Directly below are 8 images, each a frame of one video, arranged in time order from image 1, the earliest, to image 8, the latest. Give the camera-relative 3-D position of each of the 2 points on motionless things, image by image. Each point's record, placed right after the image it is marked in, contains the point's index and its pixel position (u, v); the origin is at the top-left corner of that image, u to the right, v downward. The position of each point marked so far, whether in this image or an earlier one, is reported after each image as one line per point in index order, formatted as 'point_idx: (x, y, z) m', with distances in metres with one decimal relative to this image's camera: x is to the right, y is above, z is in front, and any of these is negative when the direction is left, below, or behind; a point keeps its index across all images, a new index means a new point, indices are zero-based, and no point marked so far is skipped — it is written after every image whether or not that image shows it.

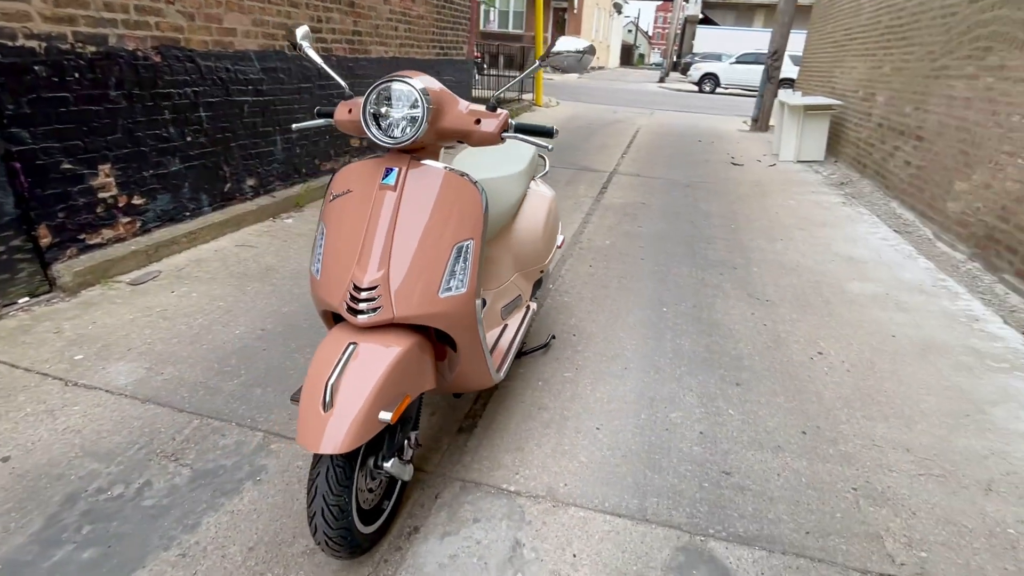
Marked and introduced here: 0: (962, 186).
0: (+4.4, +1.0, +5.4) m
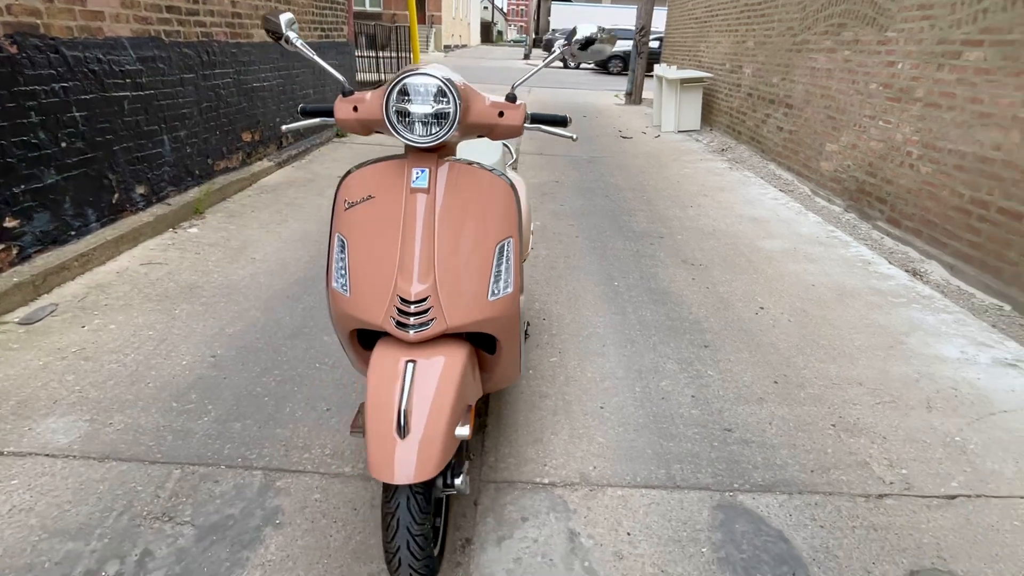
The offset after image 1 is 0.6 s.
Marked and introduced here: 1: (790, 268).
0: (+3.6, +1.6, +6.1) m
1: (+2.3, +0.2, +4.5) m
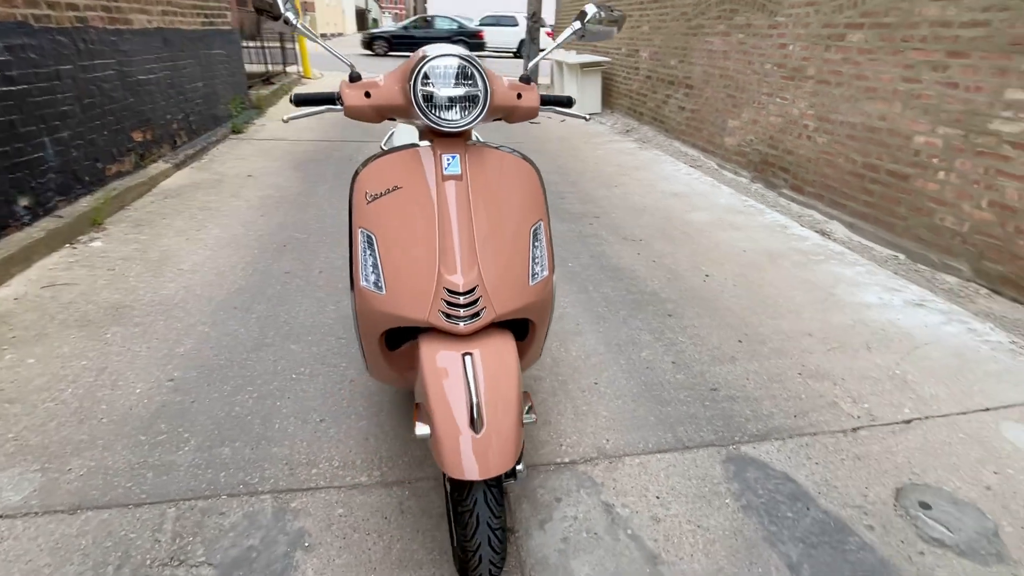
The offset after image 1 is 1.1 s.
0: (+2.7, +2.0, +6.6) m
1: (+1.8, +0.5, +4.8) m
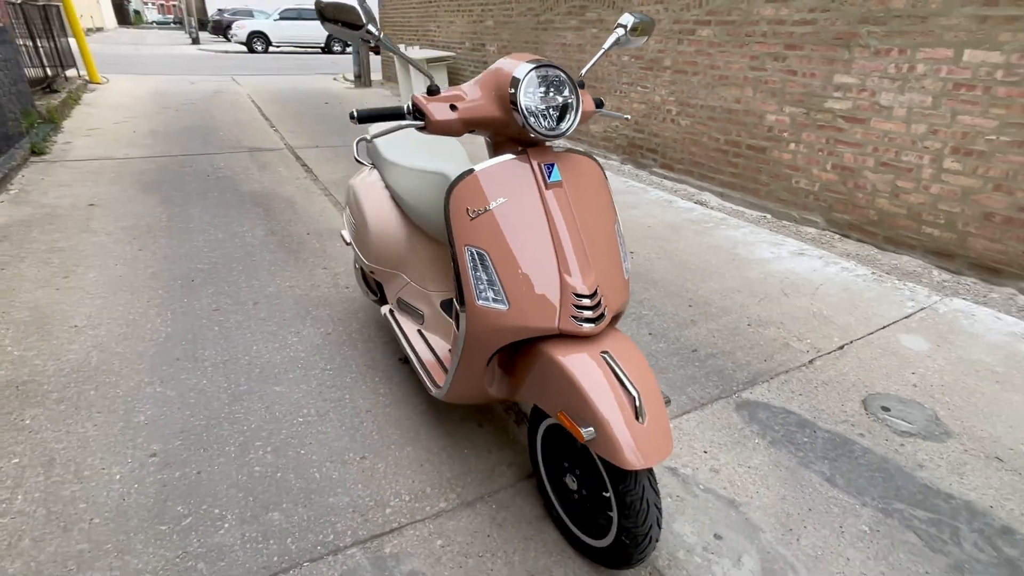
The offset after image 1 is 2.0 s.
0: (+1.1, +2.3, +7.2) m
1: (+1.1, +0.7, +5.3) m
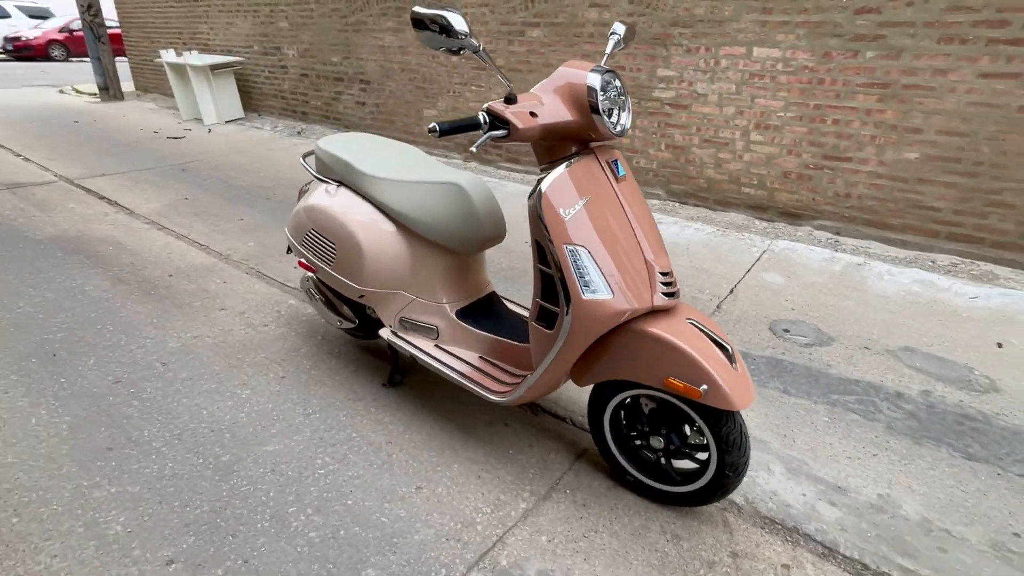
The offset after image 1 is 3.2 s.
0: (-1.1, +2.3, +7.3) m
1: (-0.1, +0.8, +5.5) m
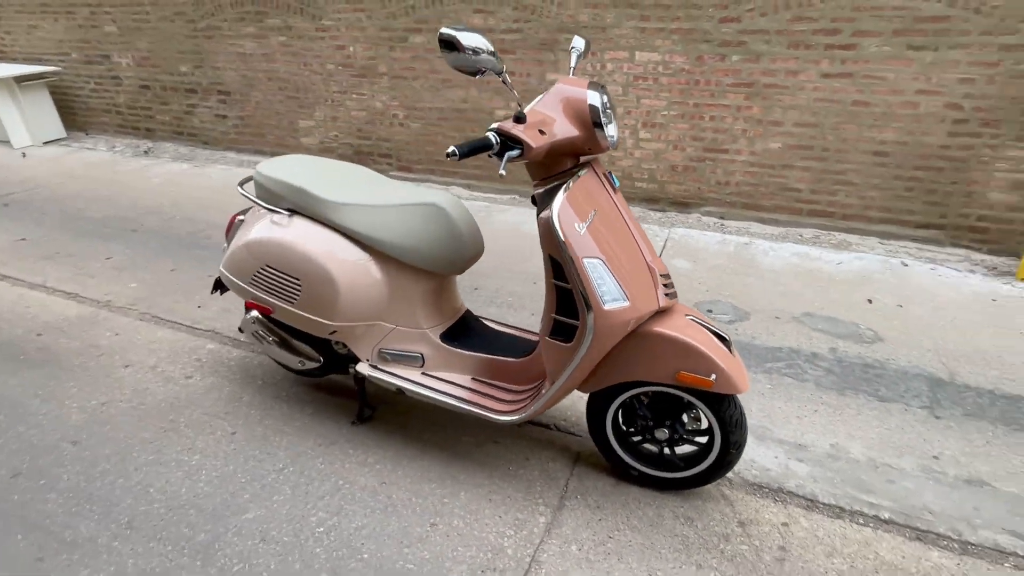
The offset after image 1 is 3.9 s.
0: (-2.6, +2.1, +6.8) m
1: (-1.1, +0.7, +5.4) m
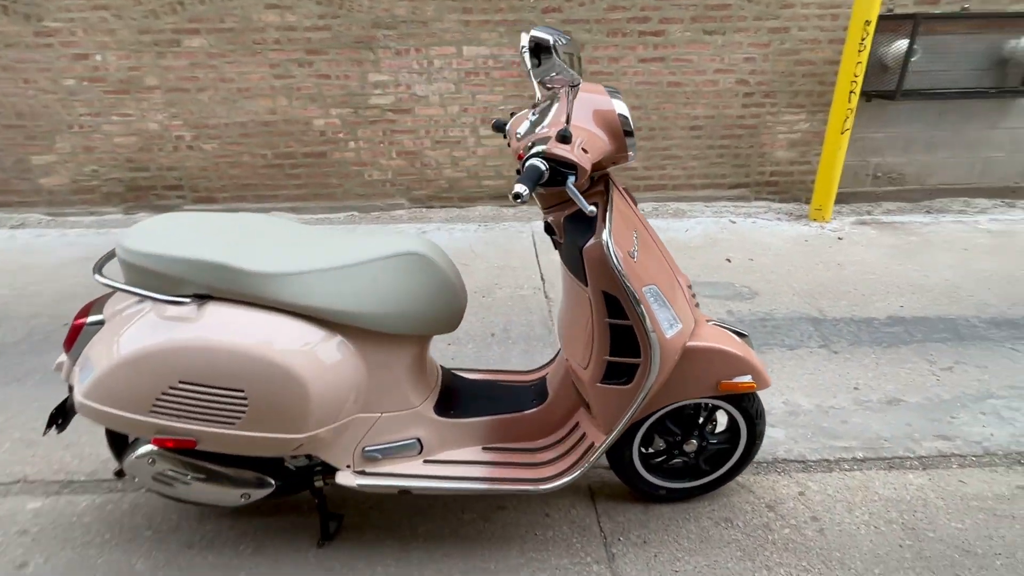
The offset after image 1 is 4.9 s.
0: (-4.4, +1.2, +5.2) m
1: (-2.2, +0.2, +4.4) m
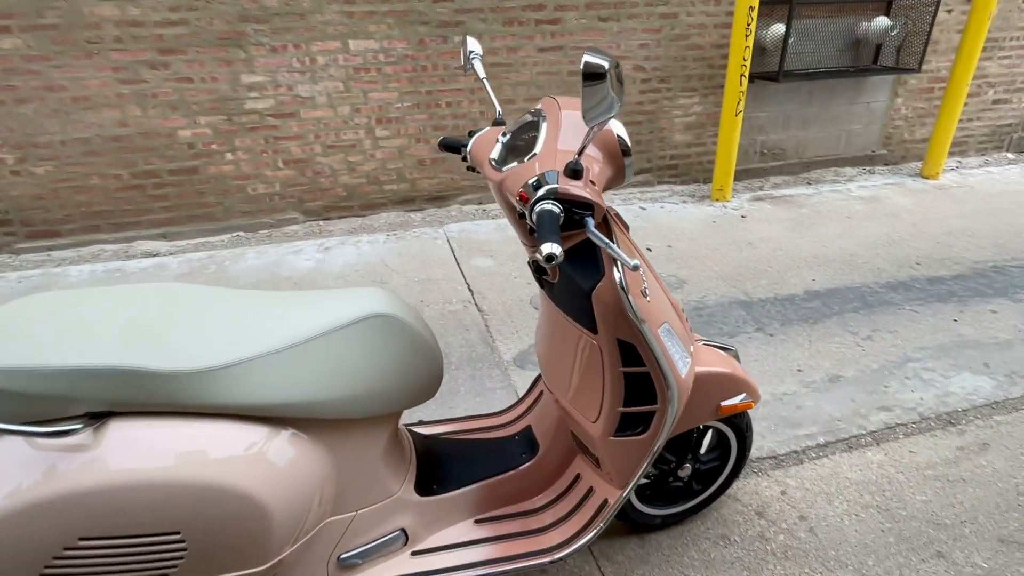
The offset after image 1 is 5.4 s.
0: (-5.1, +0.6, +4.0) m
1: (-2.8, -0.2, +3.7) m
